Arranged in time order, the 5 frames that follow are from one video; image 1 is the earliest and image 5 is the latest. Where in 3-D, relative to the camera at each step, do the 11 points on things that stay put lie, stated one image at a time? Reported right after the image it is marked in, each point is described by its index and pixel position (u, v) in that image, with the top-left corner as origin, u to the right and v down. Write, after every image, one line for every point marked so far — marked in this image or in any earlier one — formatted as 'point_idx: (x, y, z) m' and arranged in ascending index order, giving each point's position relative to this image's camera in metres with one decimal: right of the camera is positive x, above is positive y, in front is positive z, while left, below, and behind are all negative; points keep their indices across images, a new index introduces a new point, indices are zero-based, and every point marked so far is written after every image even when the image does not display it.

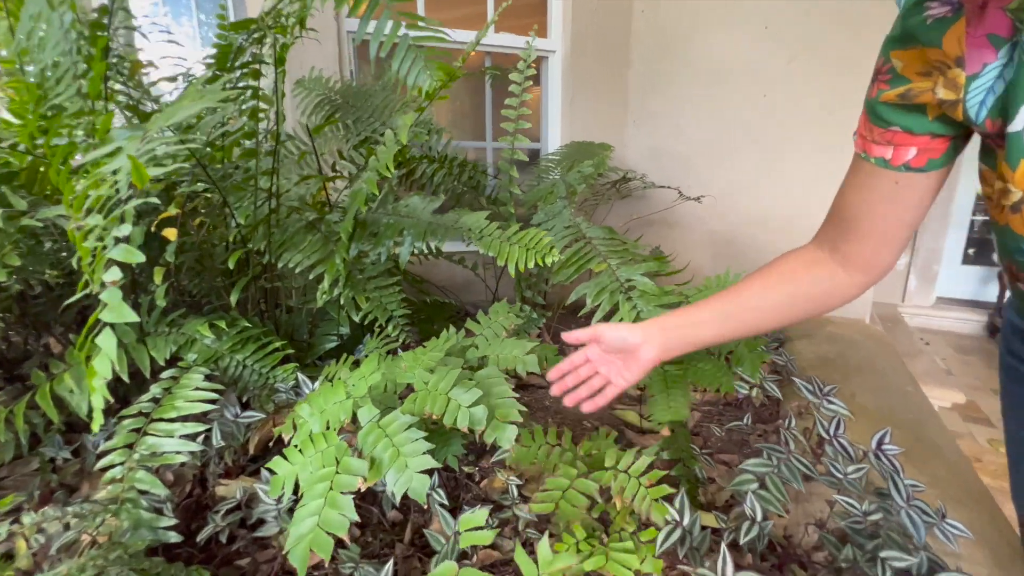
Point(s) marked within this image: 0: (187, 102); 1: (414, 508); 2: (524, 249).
0: (-0.4, +0.2, +0.6) m
1: (-0.1, -0.3, +0.6) m
2: (0.0, +0.1, +0.9) m
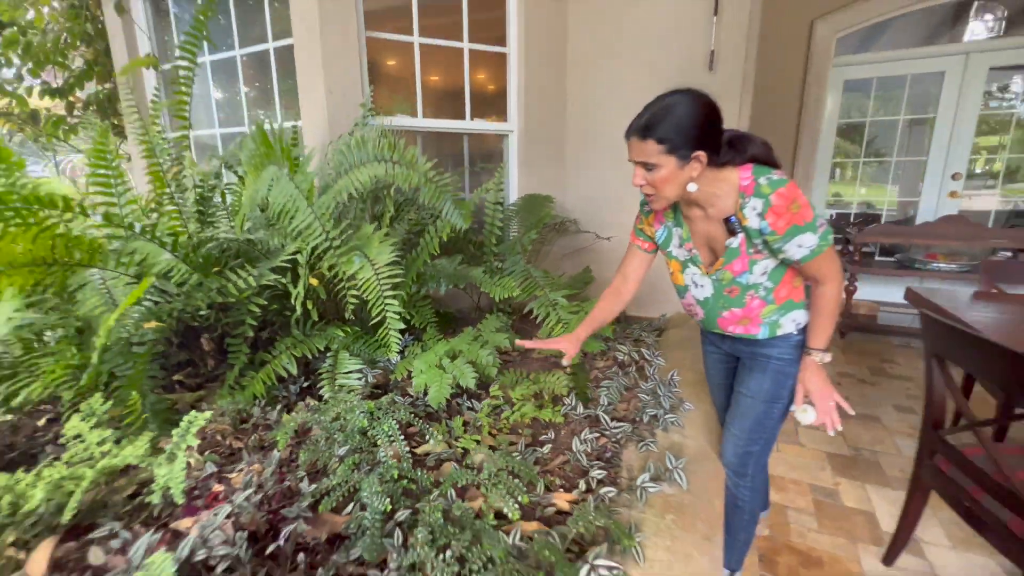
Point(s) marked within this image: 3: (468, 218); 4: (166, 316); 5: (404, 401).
0: (-0.4, +0.1, +1.4) m
1: (-0.2, -0.4, +1.5) m
2: (0.0, 0.0, +1.7) m
3: (-0.2, +0.3, +1.5) m
4: (-1.0, -0.1, +1.3) m
5: (-0.3, -0.4, +1.4) m
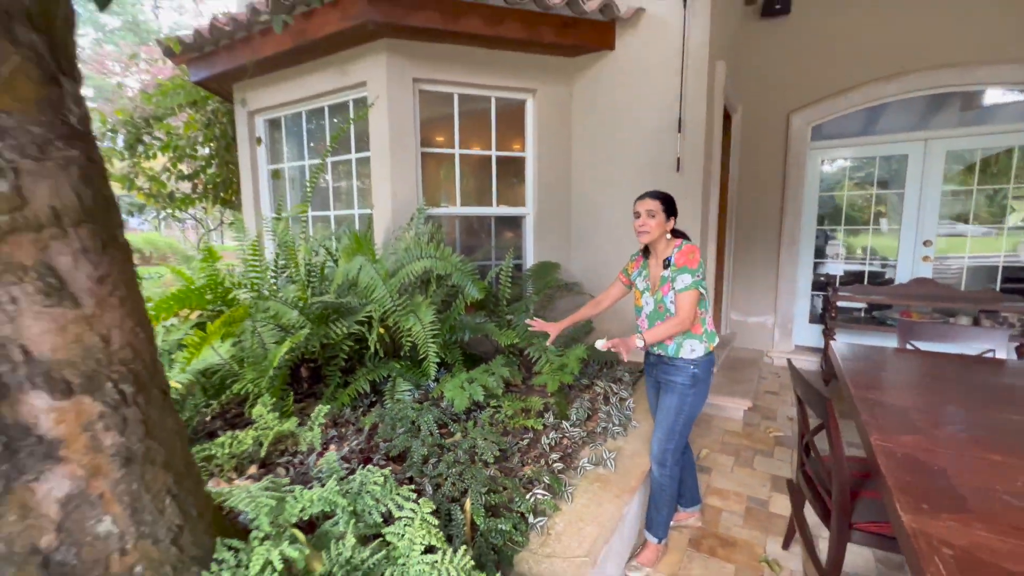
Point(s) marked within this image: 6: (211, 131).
0: (-0.4, -0.1, +2.2) m
1: (-0.2, -0.7, +2.2) m
2: (0.0, -0.3, +2.5) m
3: (-0.2, 0.0, +2.3) m
4: (-1.0, -0.3, +2.1) m
5: (-0.4, -0.6, +2.1) m
6: (-3.1, +1.6, +4.6) m
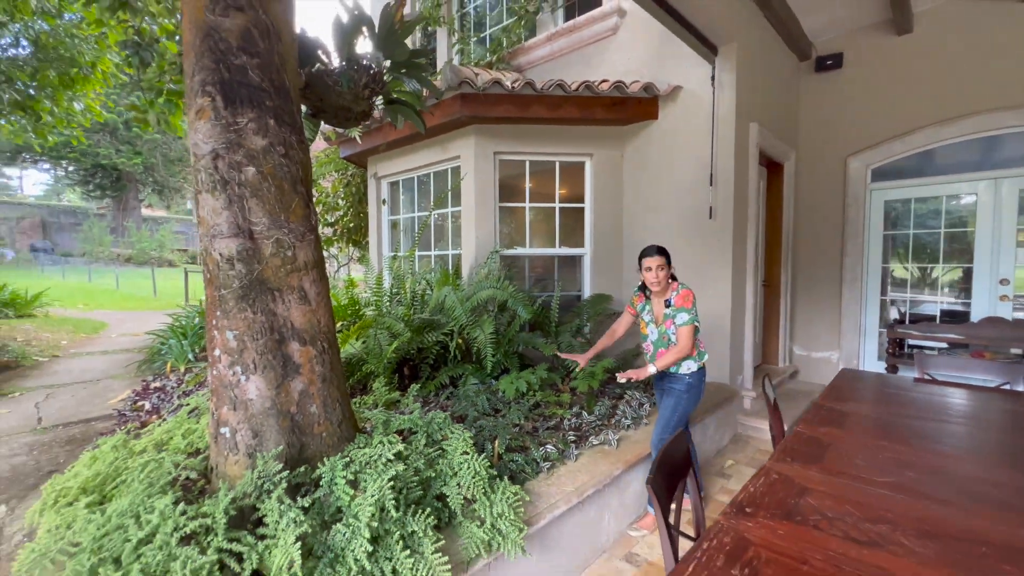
0: (-0.2, -0.2, +3.1) m
1: (0.0, -0.8, +3.0) m
2: (+0.3, -0.4, +3.2) m
3: (+0.1, -0.2, +3.1) m
4: (-0.8, -0.4, +3.1) m
5: (-0.1, -0.7, +2.9) m
6: (-2.2, +1.3, +6.1) m
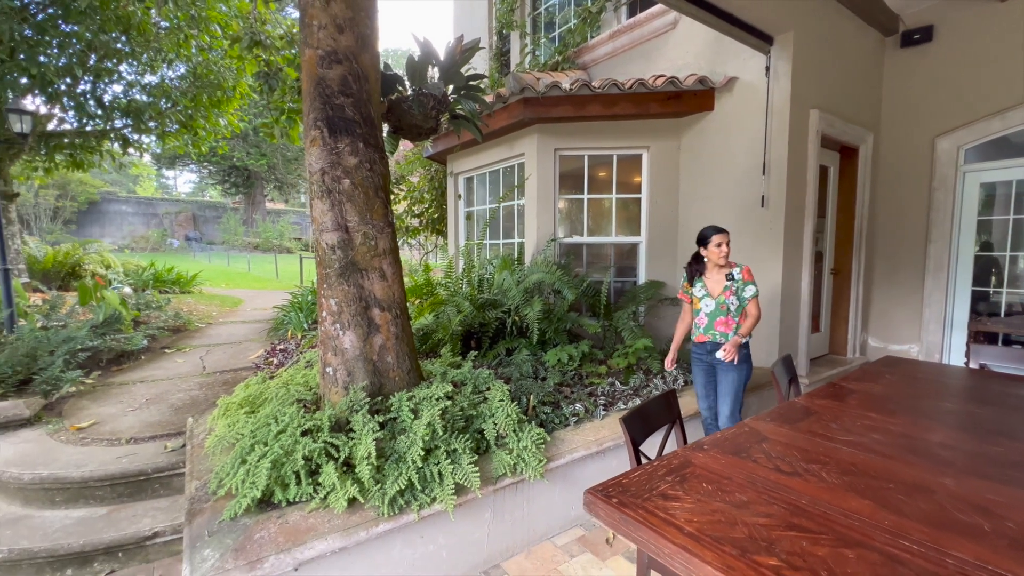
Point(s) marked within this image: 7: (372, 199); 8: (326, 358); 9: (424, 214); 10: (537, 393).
0: (+0.2, -0.1, +3.5) m
1: (+0.4, -0.7, +3.4) m
2: (+0.7, -0.3, +3.6) m
3: (+0.5, 0.0, +3.5) m
4: (-0.4, -0.3, +3.7) m
5: (+0.2, -0.6, +3.4) m
6: (-1.2, +1.6, +6.9) m
7: (-0.7, +0.5, +2.3) m
8: (-1.0, -0.4, +2.3) m
9: (-1.4, +1.2, +7.0) m
10: (+0.1, -0.6, +2.7) m
